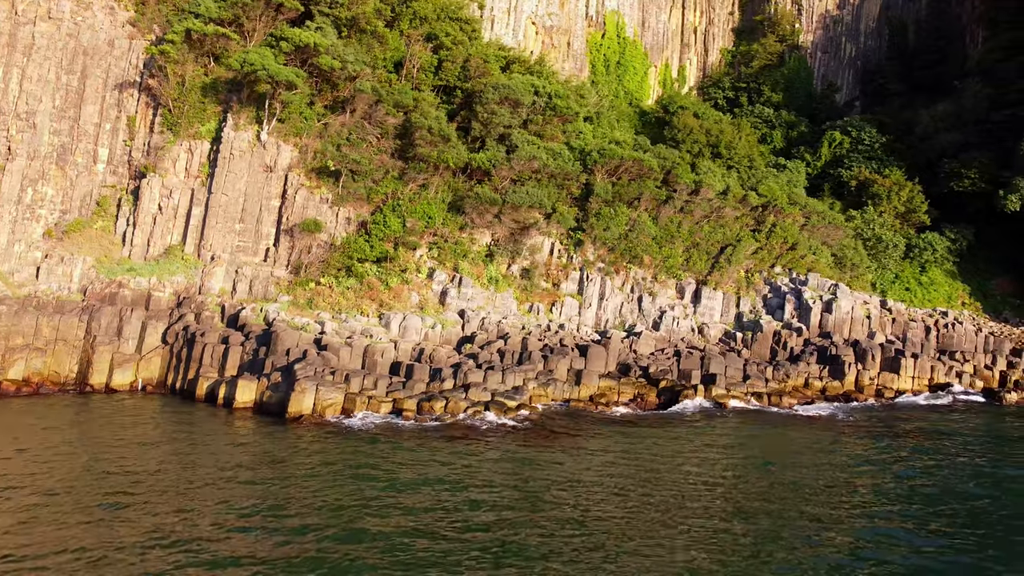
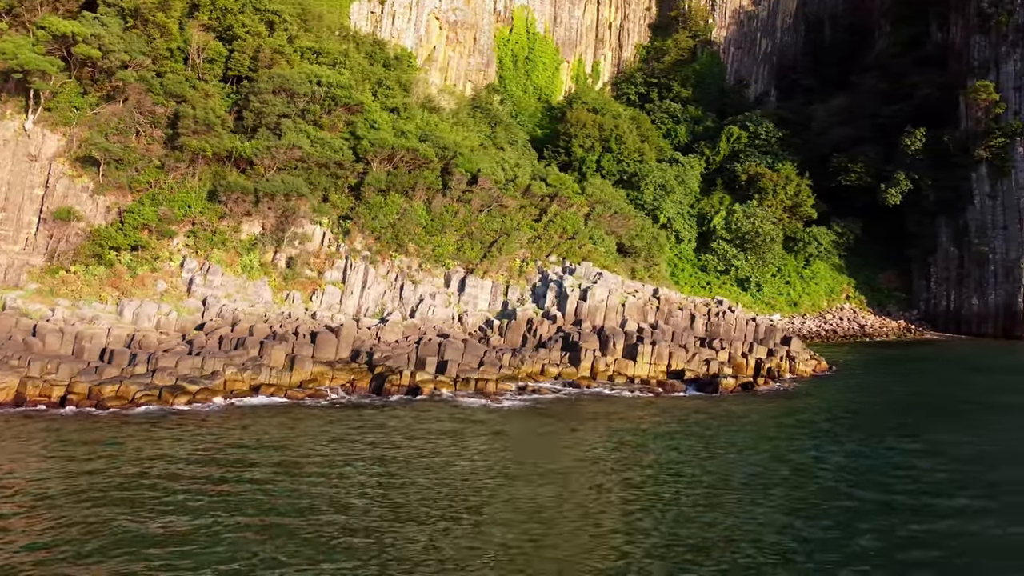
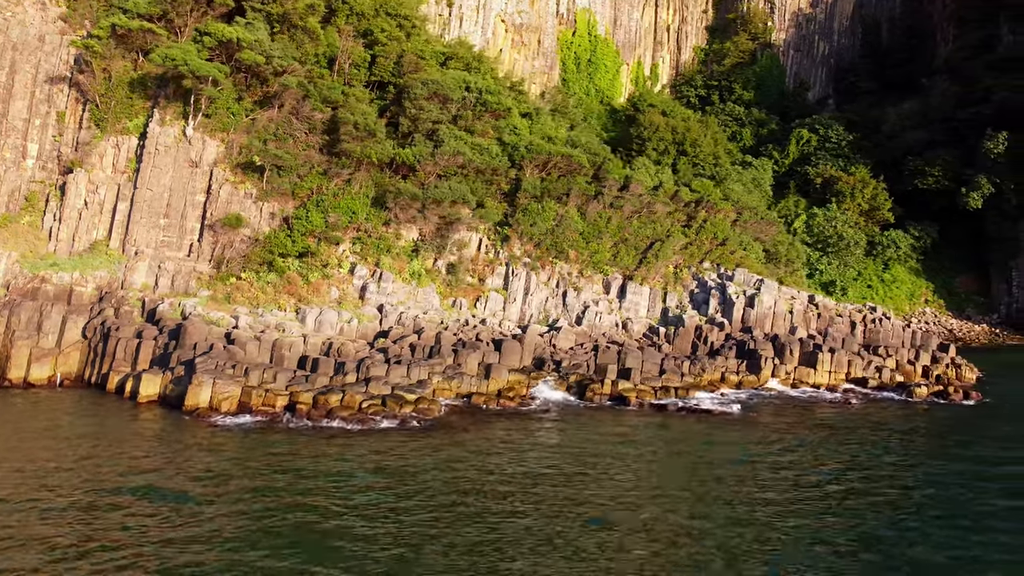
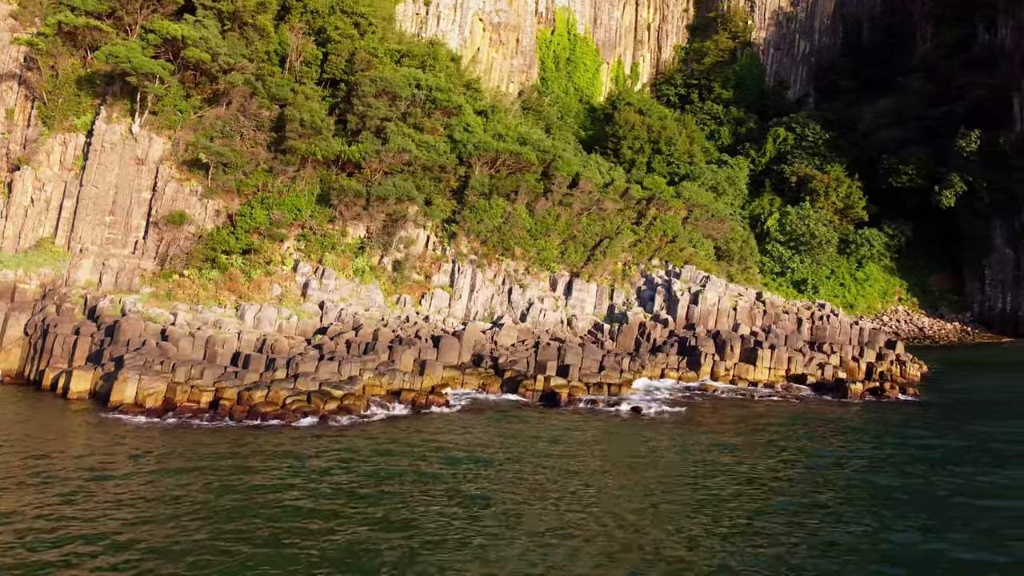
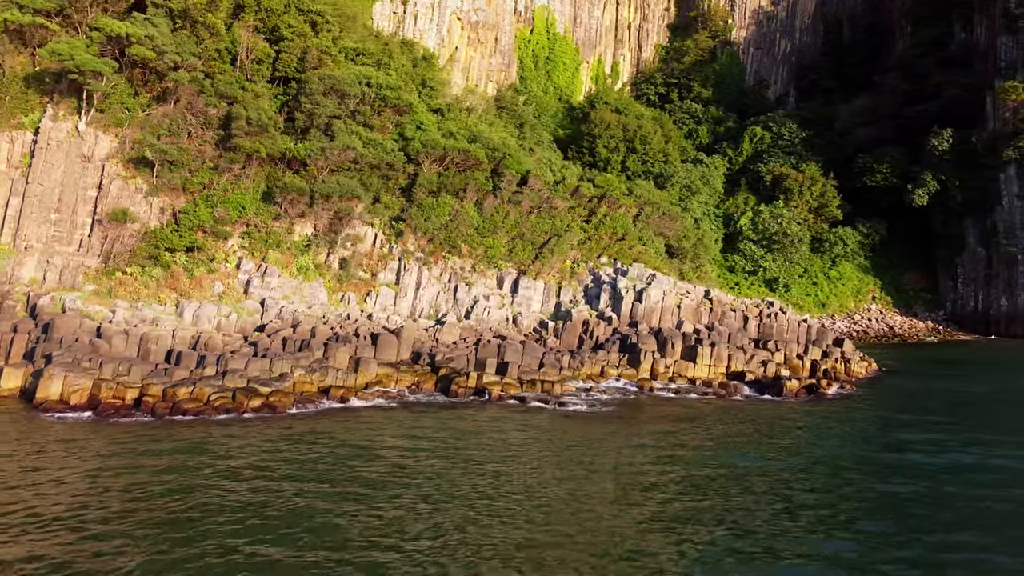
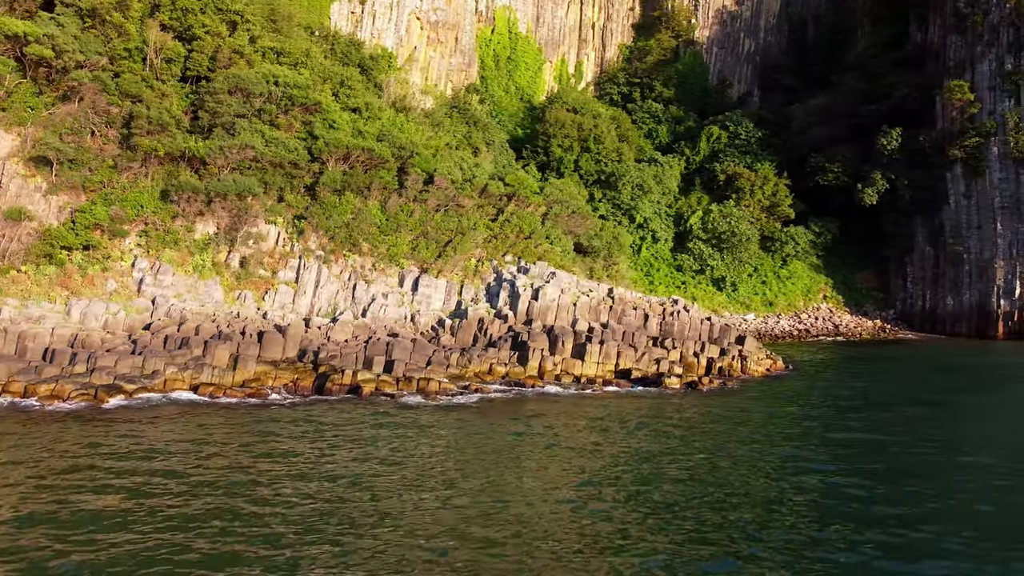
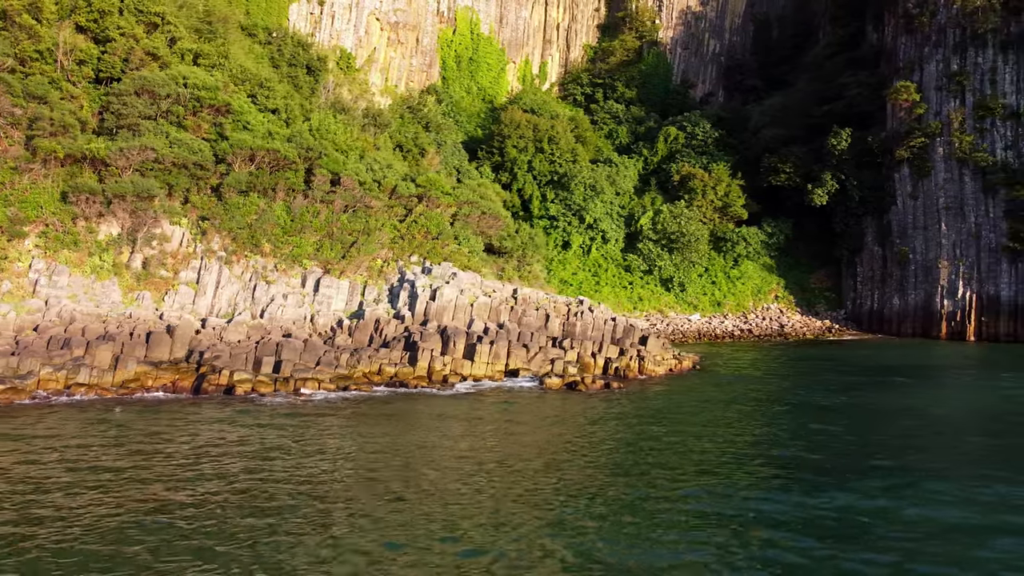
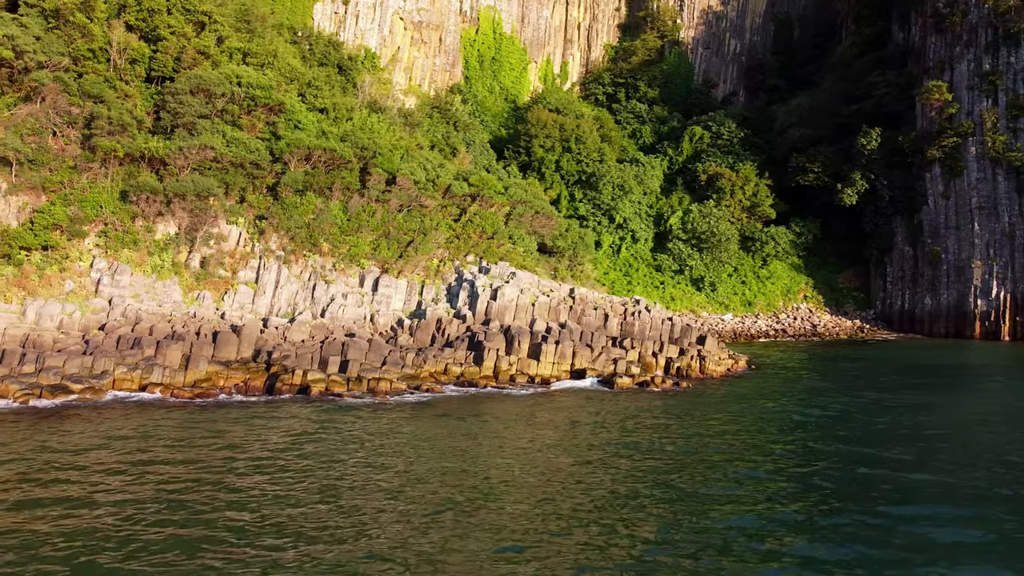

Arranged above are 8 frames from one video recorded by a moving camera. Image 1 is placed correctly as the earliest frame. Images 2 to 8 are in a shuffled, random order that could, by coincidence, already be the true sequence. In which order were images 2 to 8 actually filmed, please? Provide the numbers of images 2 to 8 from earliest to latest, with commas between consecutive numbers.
3, 4, 5, 2, 6, 8, 7
